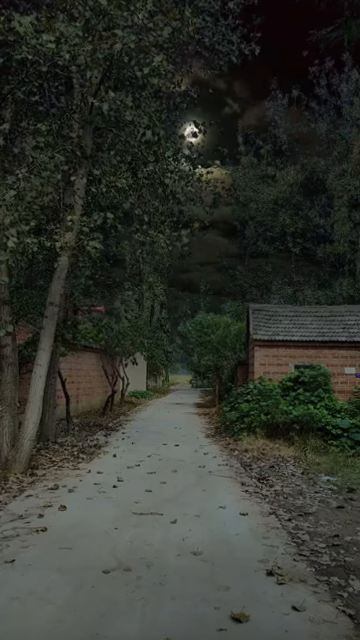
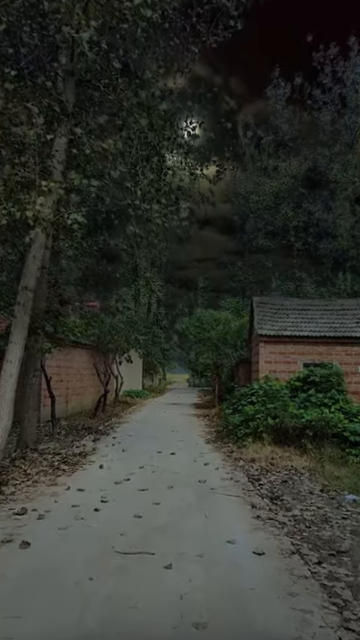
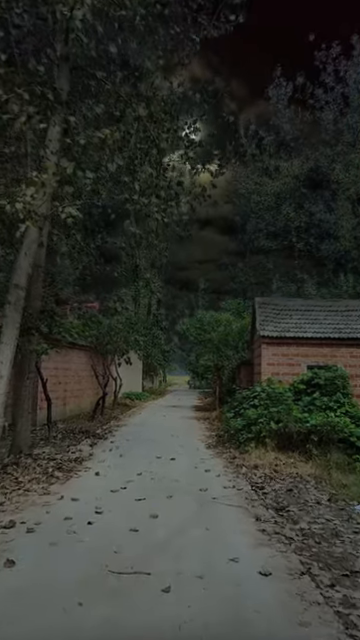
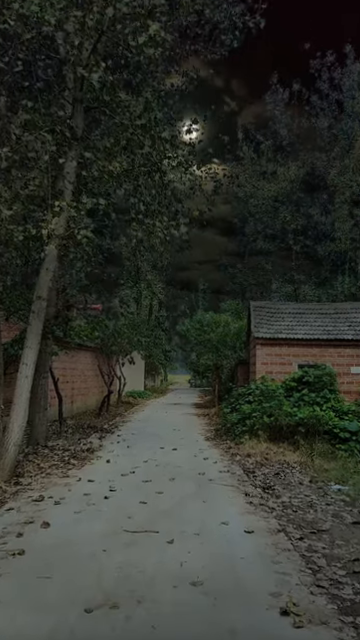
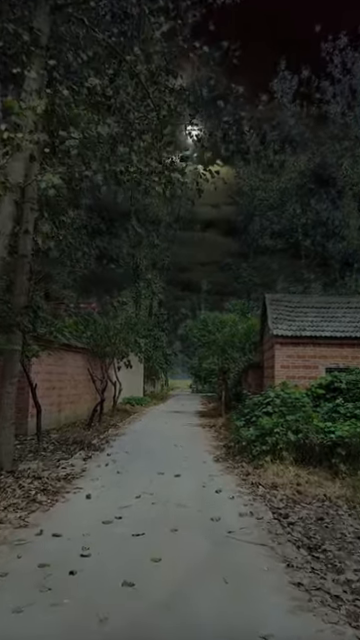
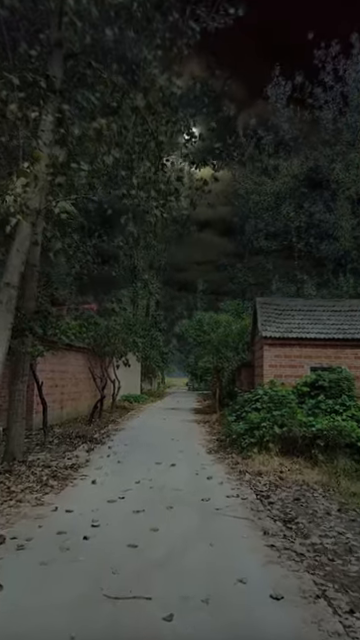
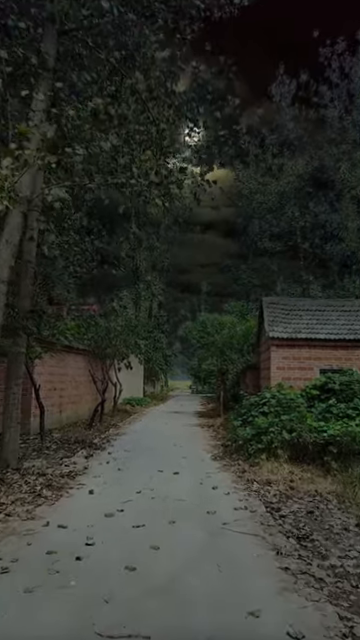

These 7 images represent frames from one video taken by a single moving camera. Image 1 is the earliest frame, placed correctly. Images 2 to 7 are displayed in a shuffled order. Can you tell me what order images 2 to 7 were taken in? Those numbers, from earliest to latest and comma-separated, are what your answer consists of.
4, 2, 3, 6, 7, 5
